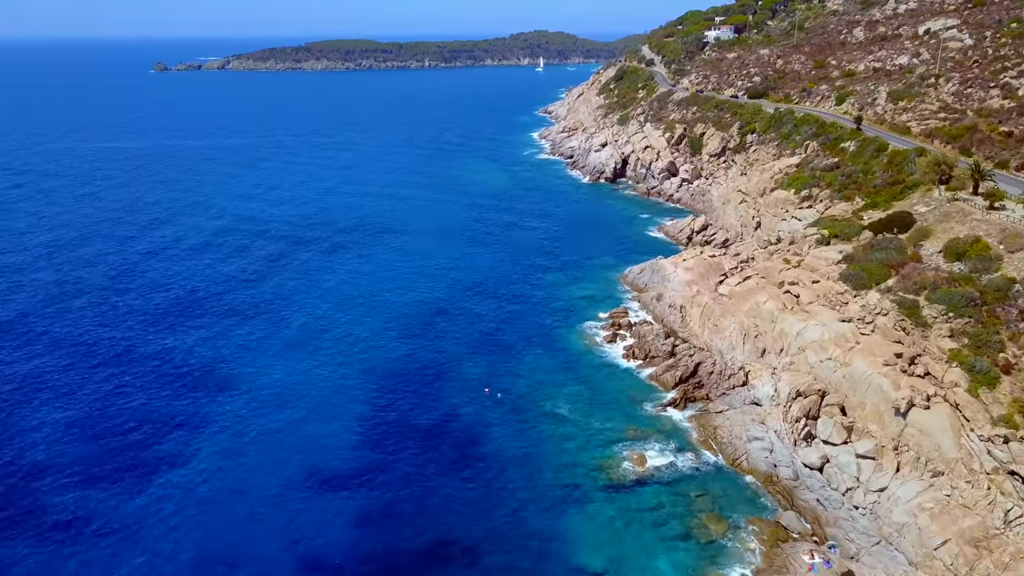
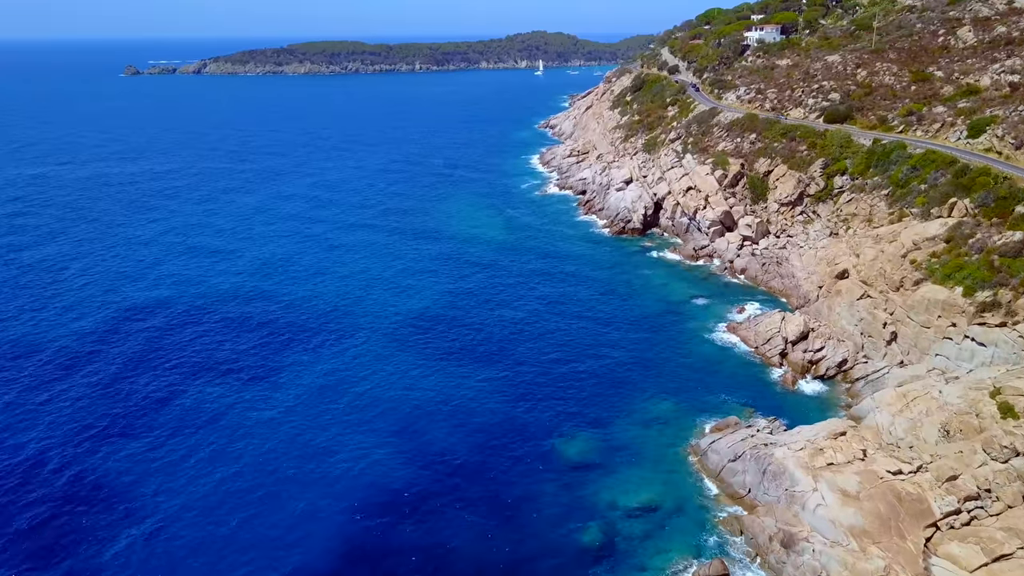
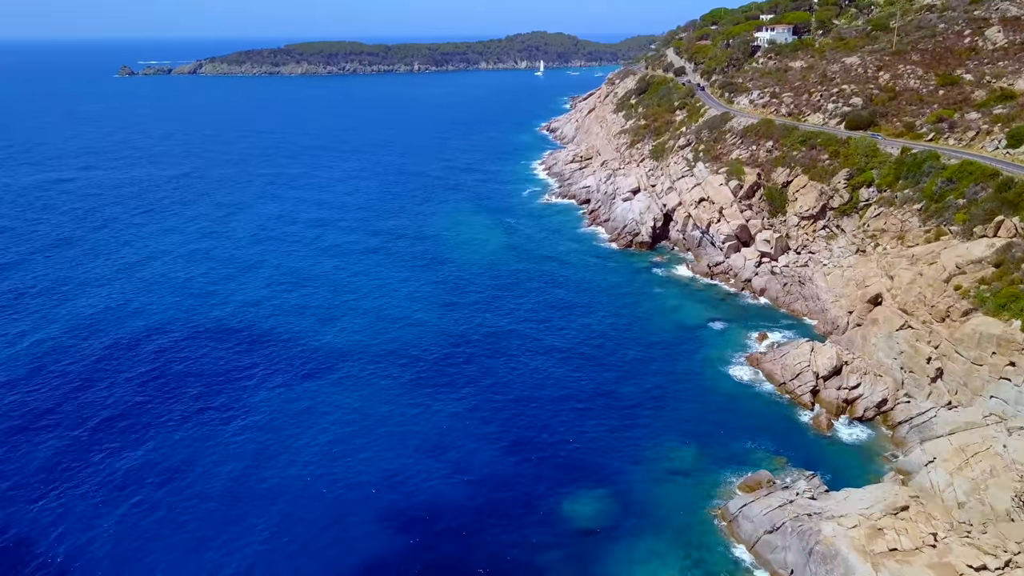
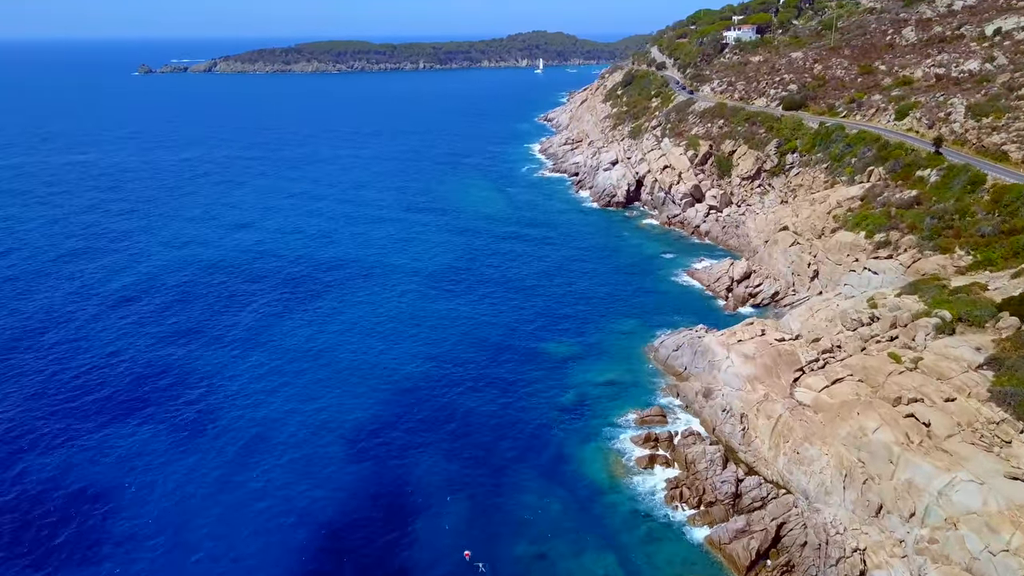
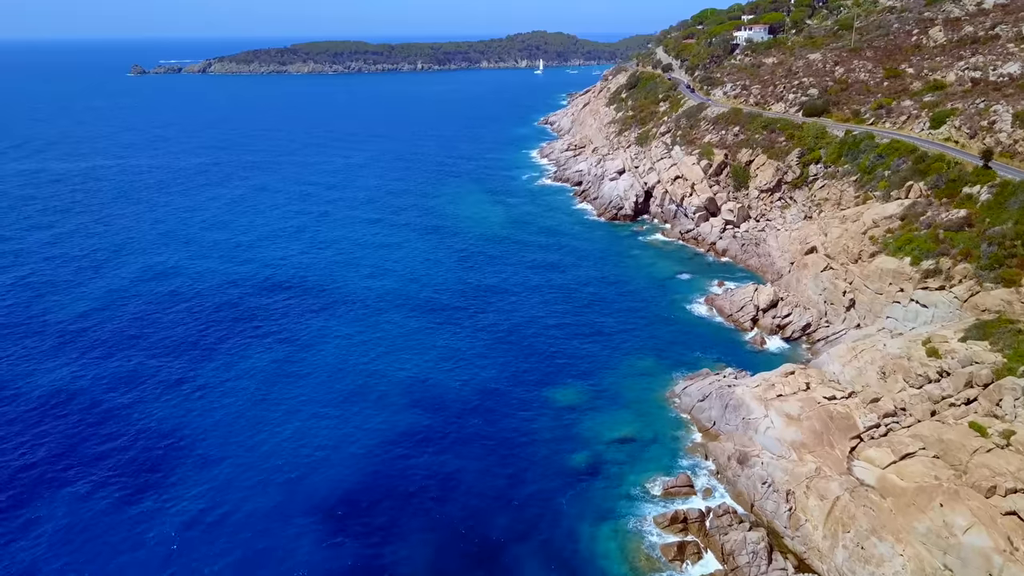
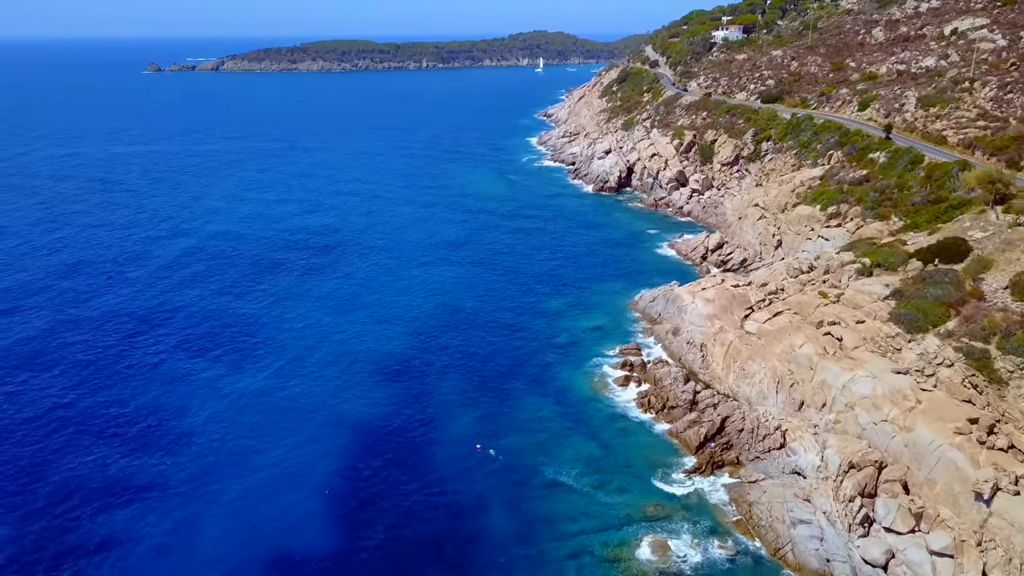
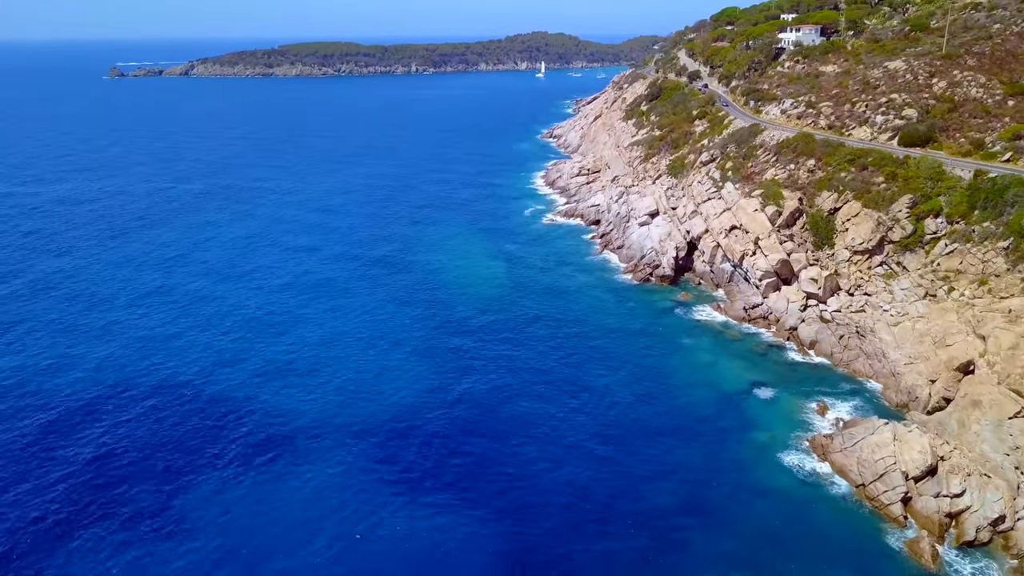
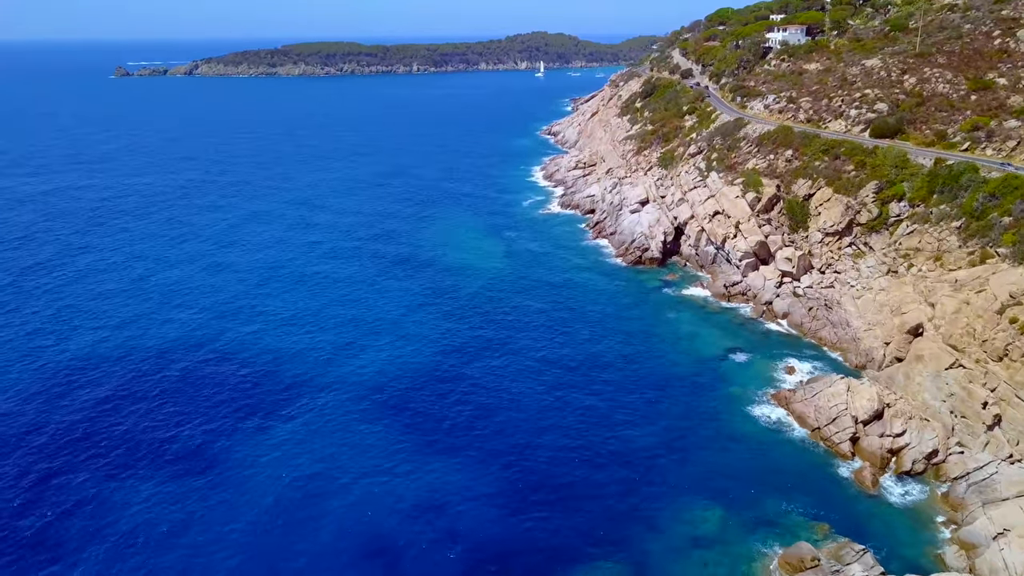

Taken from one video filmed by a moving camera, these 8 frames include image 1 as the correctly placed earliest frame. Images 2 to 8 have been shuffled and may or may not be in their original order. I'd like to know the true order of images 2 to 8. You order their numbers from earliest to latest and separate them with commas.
6, 4, 5, 2, 3, 8, 7
